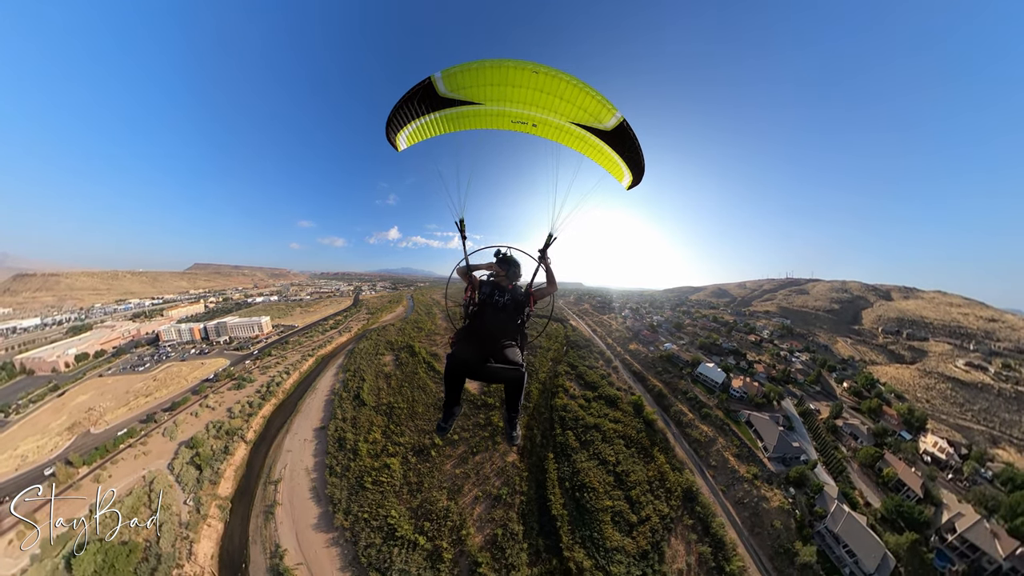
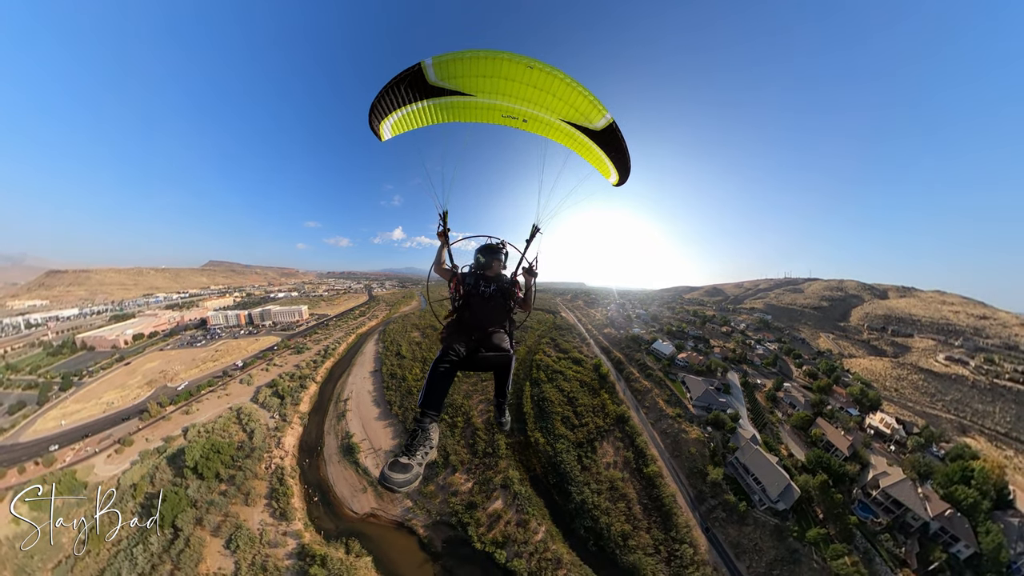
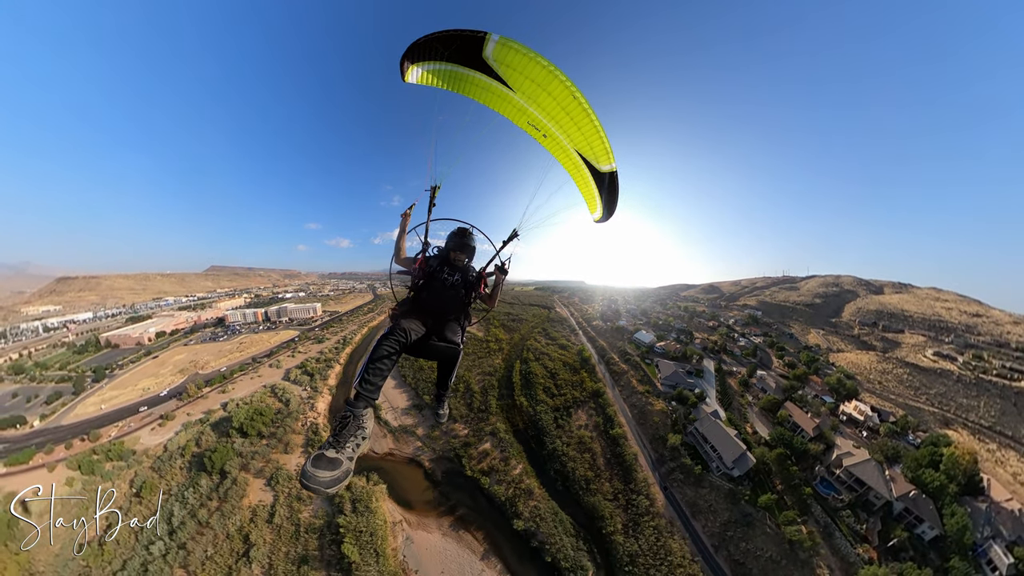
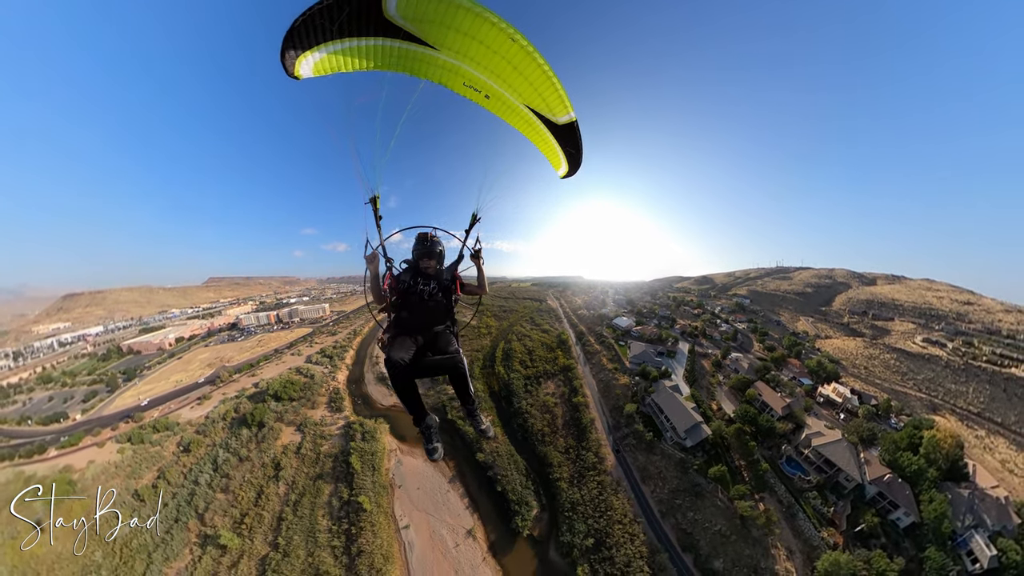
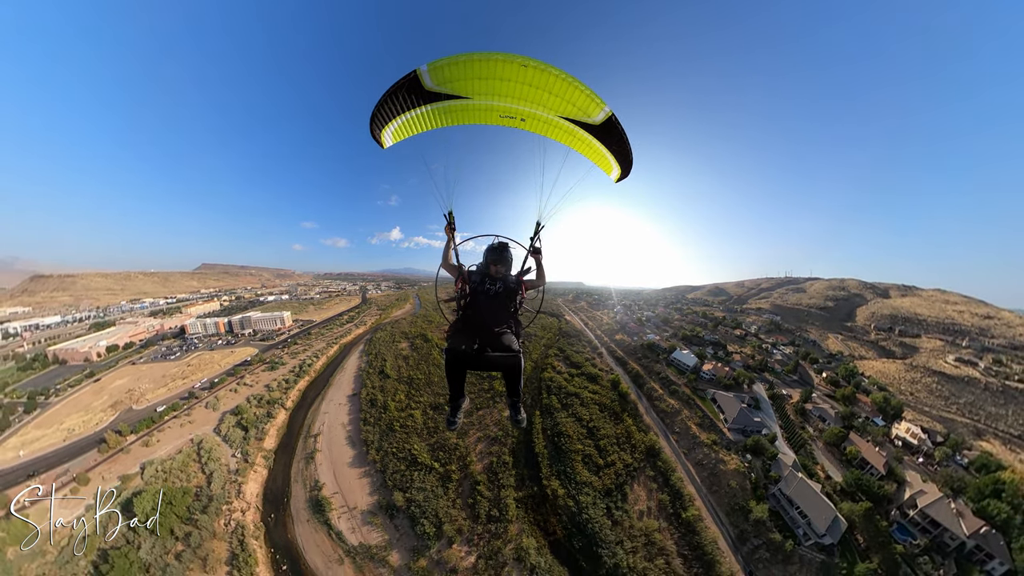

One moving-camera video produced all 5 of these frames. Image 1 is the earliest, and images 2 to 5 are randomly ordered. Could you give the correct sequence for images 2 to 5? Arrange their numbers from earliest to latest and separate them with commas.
5, 2, 3, 4
